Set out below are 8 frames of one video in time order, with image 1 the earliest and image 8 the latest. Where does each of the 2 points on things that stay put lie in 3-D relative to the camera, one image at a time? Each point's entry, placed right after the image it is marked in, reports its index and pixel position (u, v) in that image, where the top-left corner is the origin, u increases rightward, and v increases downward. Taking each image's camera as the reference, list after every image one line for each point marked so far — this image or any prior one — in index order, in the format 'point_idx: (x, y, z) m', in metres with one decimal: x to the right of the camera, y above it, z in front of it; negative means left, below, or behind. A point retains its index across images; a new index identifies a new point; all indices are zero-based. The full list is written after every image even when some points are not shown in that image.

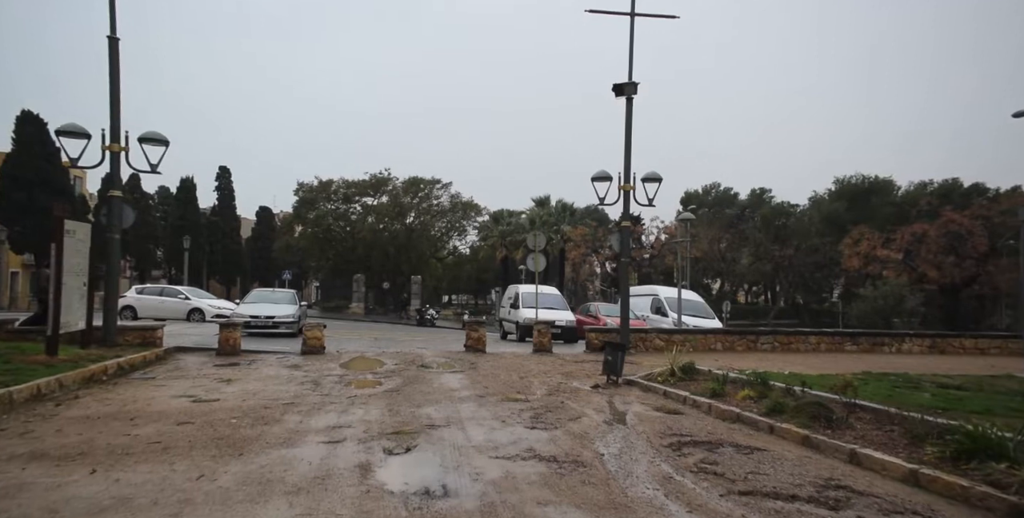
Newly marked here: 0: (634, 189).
0: (+3.3, +1.9, +17.8) m
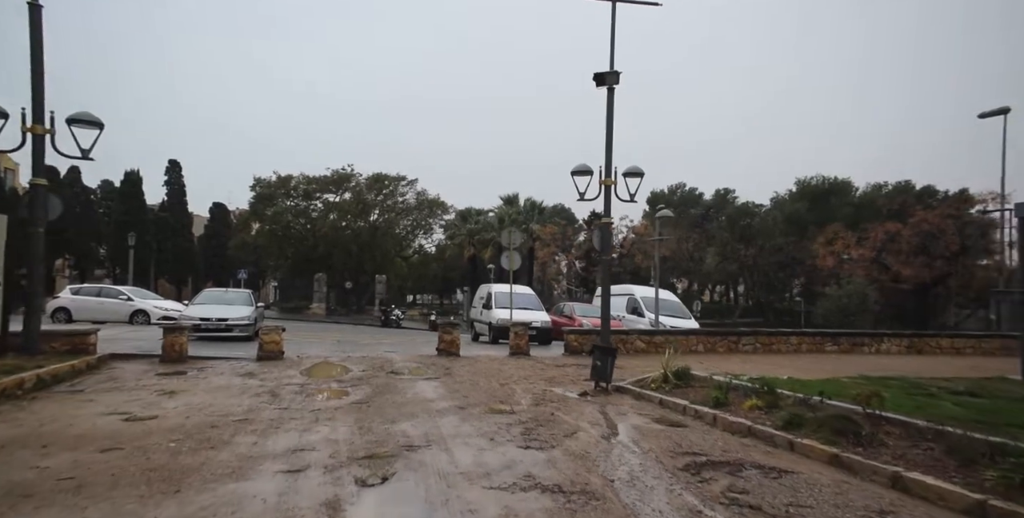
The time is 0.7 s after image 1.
0: (+2.6, +1.9, +17.0) m
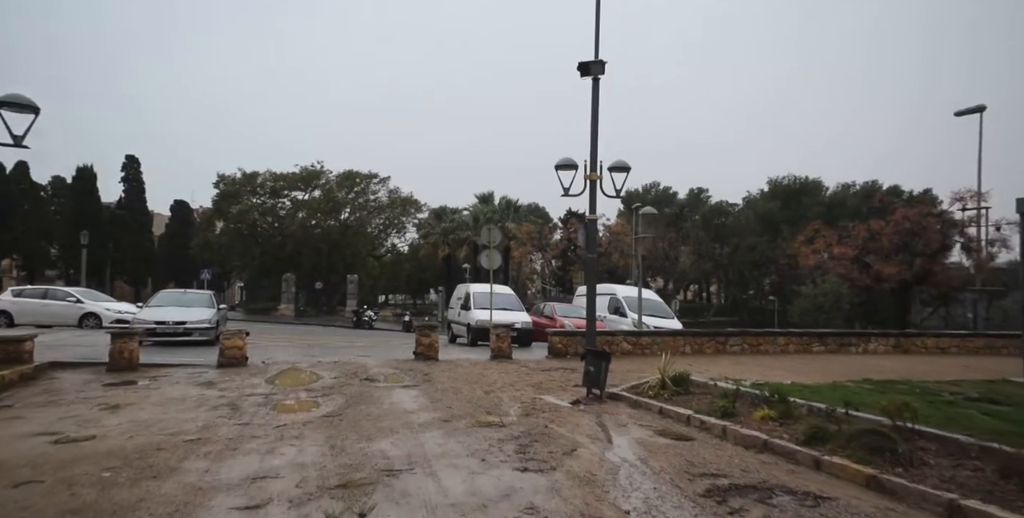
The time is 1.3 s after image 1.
0: (+2.2, +2.0, +16.2) m
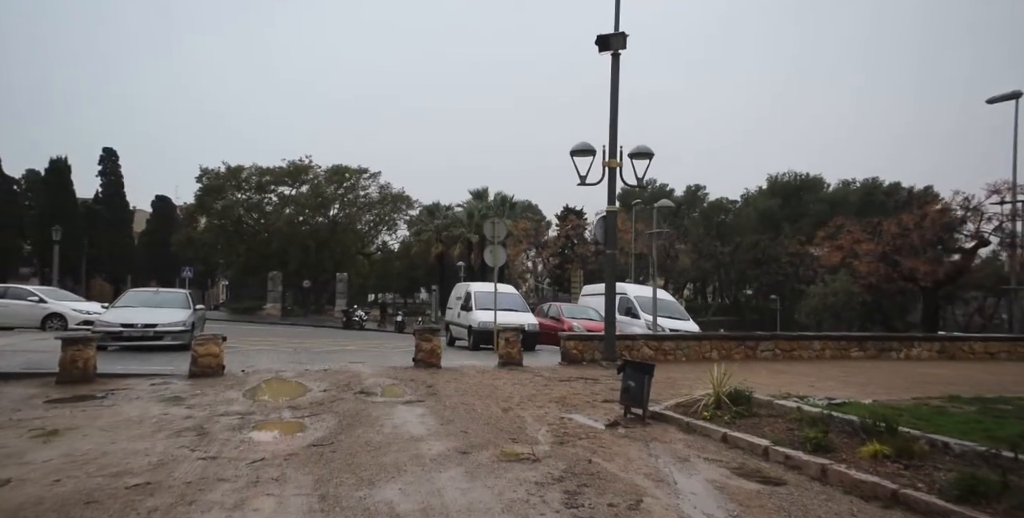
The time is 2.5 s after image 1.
0: (+2.4, +2.1, +14.6) m
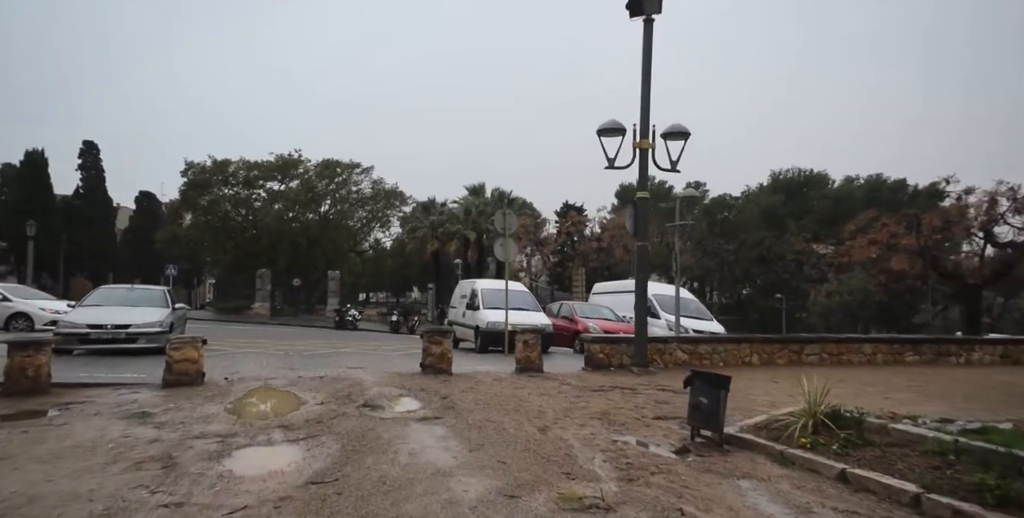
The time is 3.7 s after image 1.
0: (+2.8, +2.2, +13.0) m
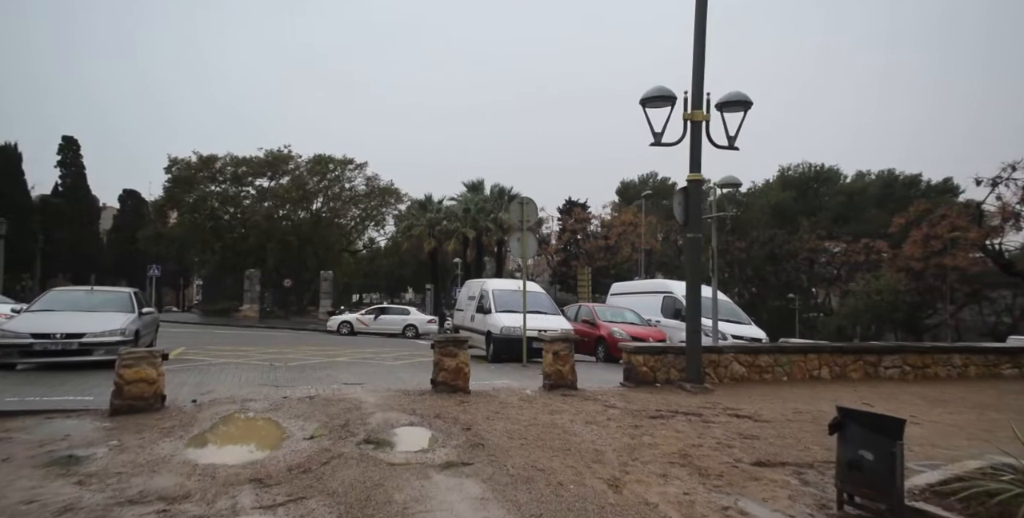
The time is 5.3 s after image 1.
0: (+3.2, +2.3, +10.9) m
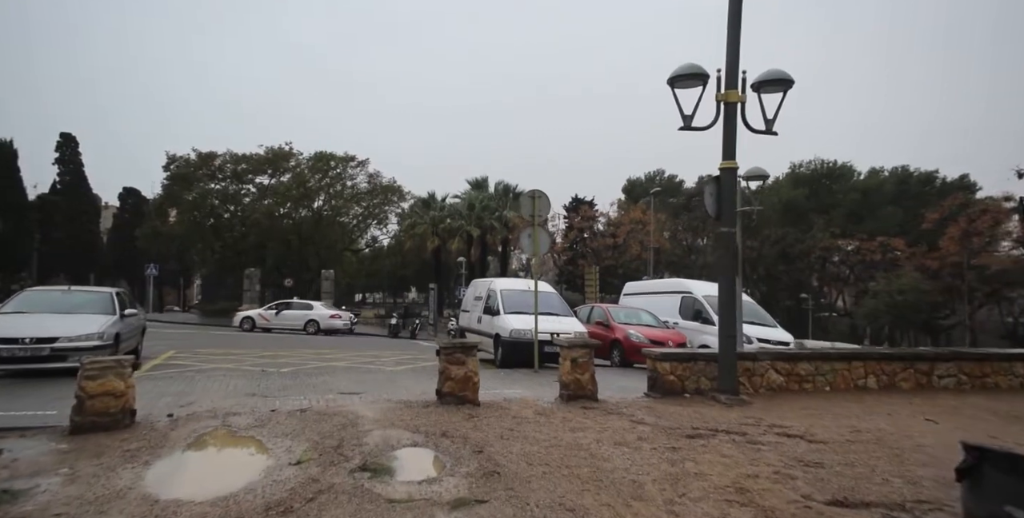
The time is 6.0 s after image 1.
0: (+3.4, +2.3, +9.8) m
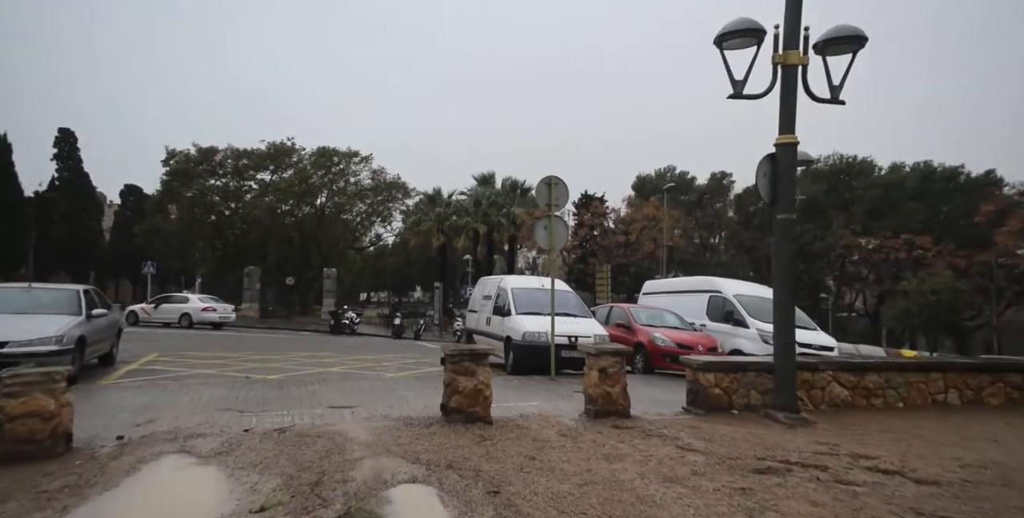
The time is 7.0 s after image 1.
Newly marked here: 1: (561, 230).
0: (+3.7, +2.4, +8.3) m
1: (+0.9, +0.6, +13.0) m
